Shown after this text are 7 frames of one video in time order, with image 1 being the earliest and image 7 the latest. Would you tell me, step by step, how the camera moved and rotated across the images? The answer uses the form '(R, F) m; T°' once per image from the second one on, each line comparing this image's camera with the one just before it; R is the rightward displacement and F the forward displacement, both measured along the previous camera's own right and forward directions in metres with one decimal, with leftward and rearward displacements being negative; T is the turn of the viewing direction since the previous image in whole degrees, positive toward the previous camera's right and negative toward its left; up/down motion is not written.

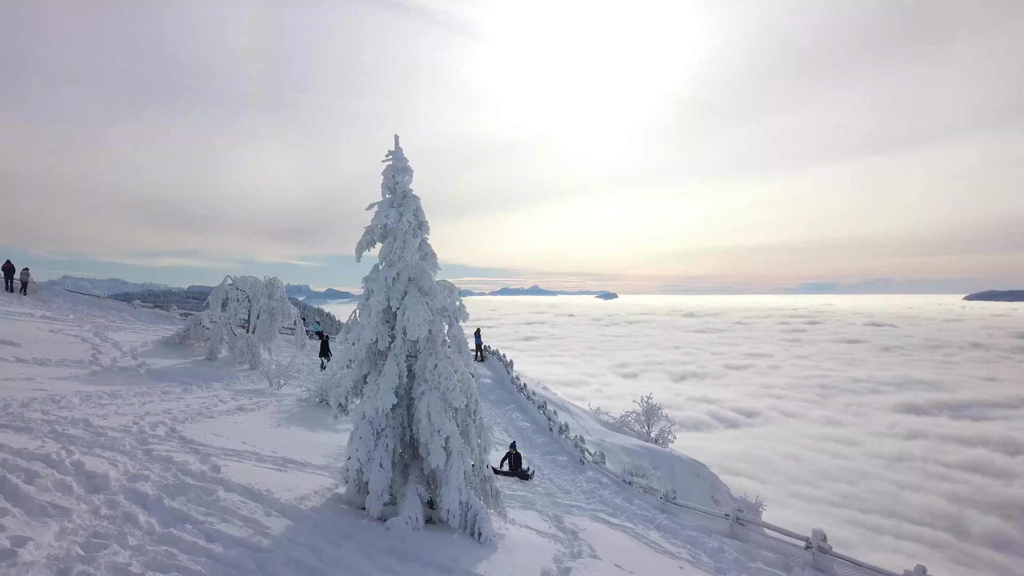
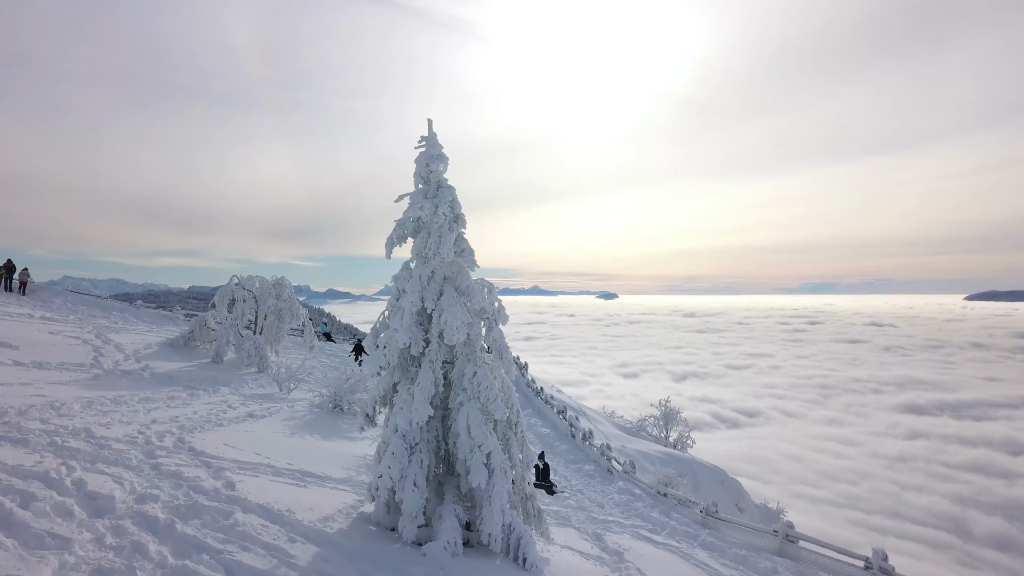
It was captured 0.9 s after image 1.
(-0.7, +0.8) m; 0°
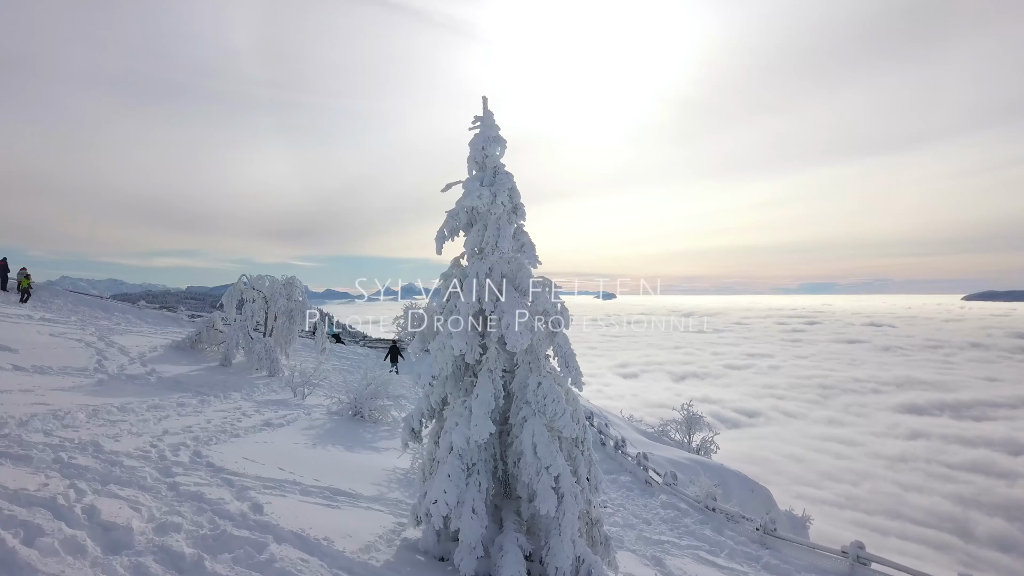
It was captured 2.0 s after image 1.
(-0.9, +0.8) m; 0°
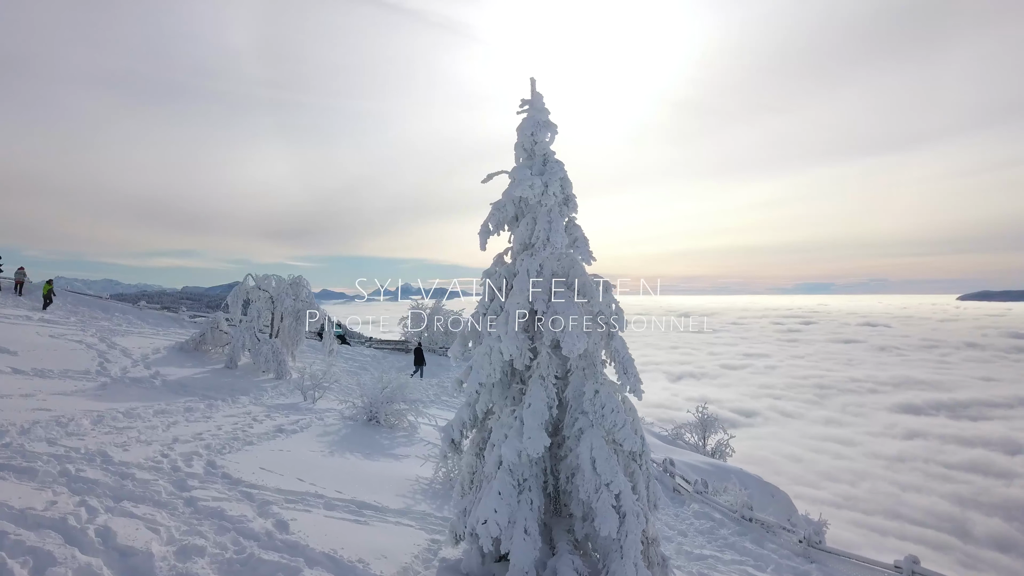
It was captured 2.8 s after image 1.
(-0.7, +0.5) m; 0°
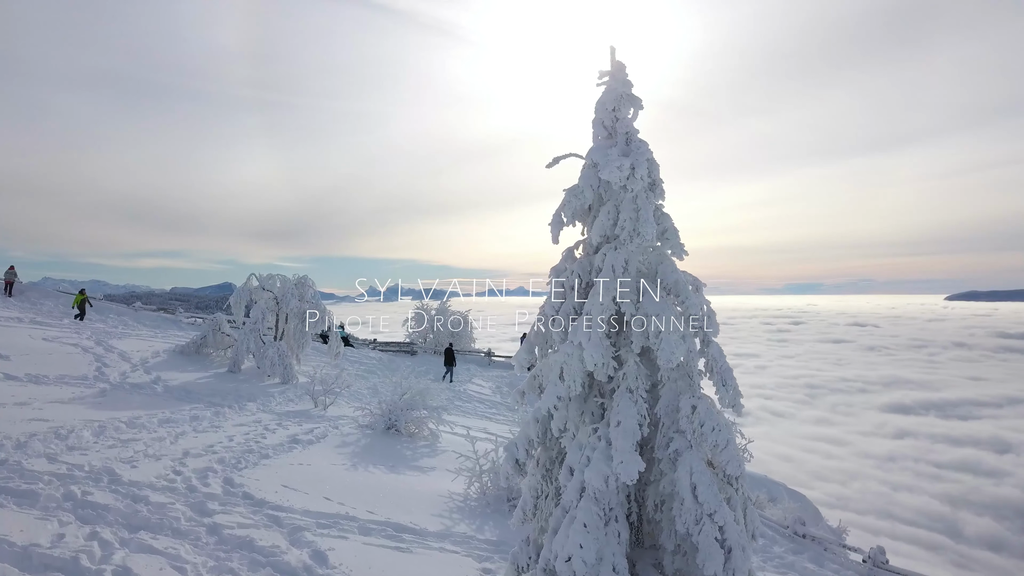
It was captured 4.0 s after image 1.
(-0.9, +0.8) m; +1°
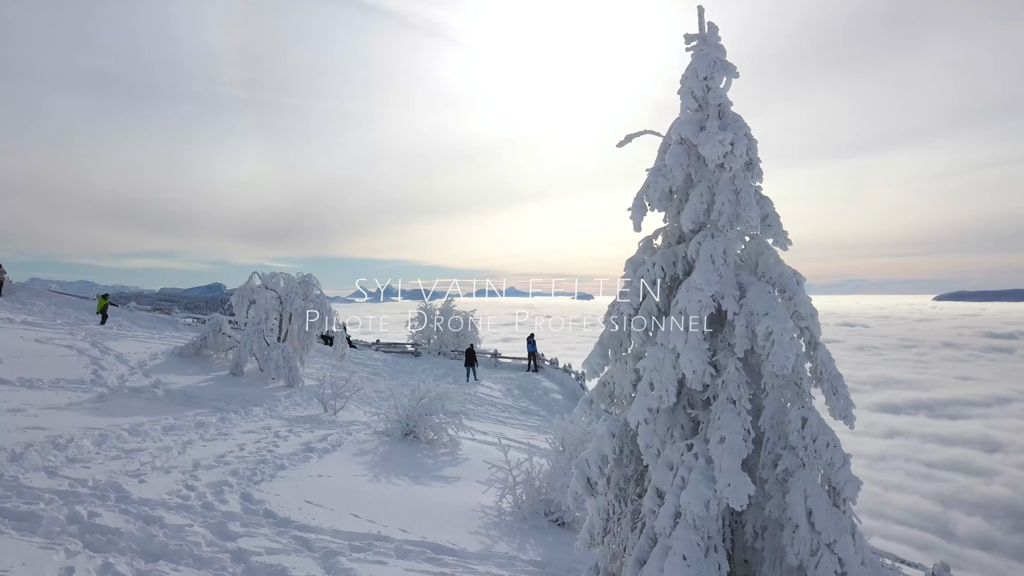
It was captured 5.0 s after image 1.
(-0.8, +0.7) m; +1°
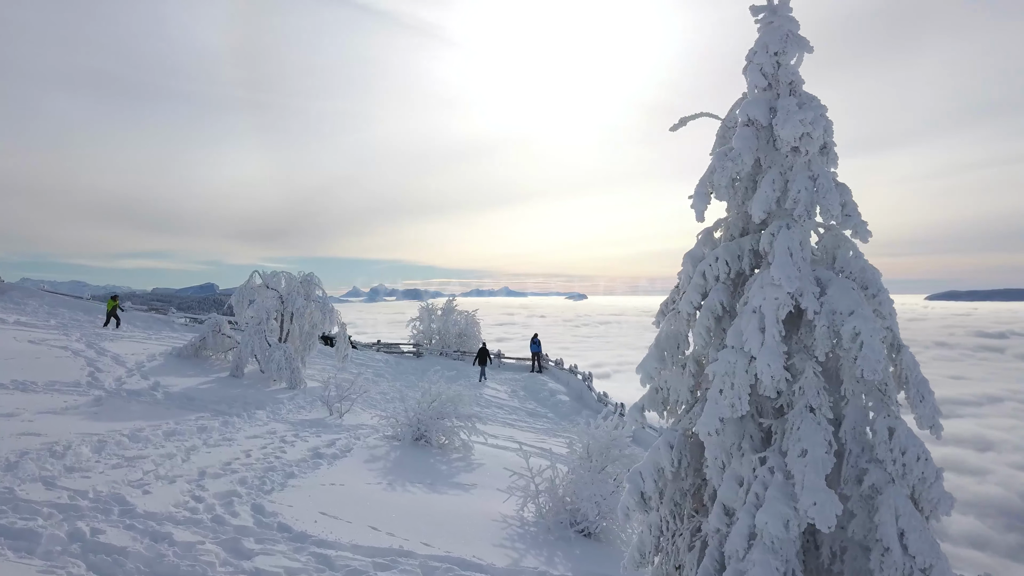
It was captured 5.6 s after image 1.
(-0.5, +0.4) m; +1°
